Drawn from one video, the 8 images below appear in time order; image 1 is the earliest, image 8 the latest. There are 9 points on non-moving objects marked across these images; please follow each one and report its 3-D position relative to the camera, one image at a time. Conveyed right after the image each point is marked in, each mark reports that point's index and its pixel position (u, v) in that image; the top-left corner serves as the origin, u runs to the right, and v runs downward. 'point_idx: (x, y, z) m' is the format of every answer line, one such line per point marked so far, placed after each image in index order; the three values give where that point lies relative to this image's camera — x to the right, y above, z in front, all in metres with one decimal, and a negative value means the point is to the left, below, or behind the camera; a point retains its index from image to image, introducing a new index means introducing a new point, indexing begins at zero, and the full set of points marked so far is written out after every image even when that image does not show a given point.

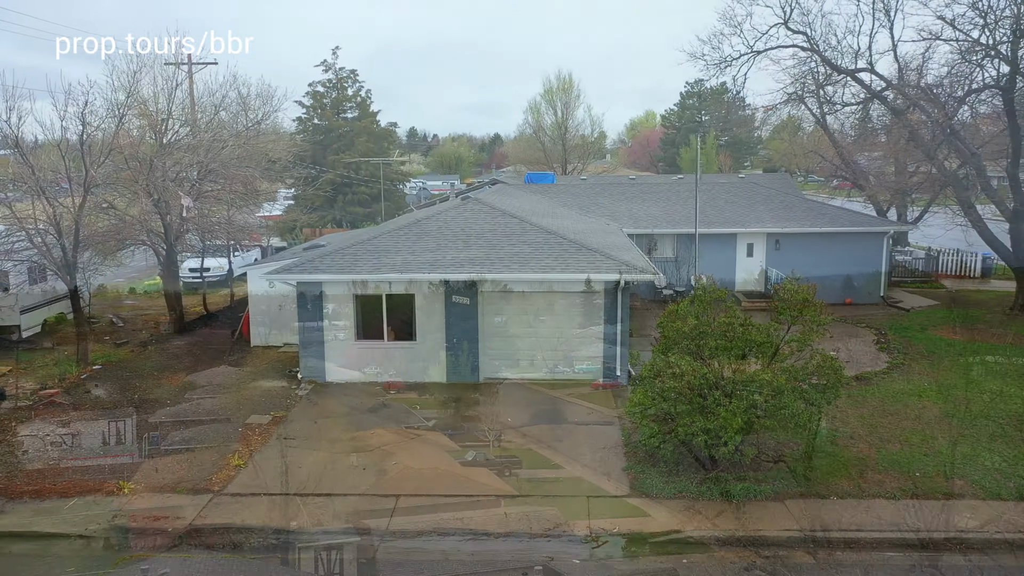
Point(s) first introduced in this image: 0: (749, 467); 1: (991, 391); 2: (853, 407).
0: (+2.8, -2.1, +9.8) m
1: (+7.2, -1.6, +12.4) m
2: (+4.9, -1.7, +11.8) m
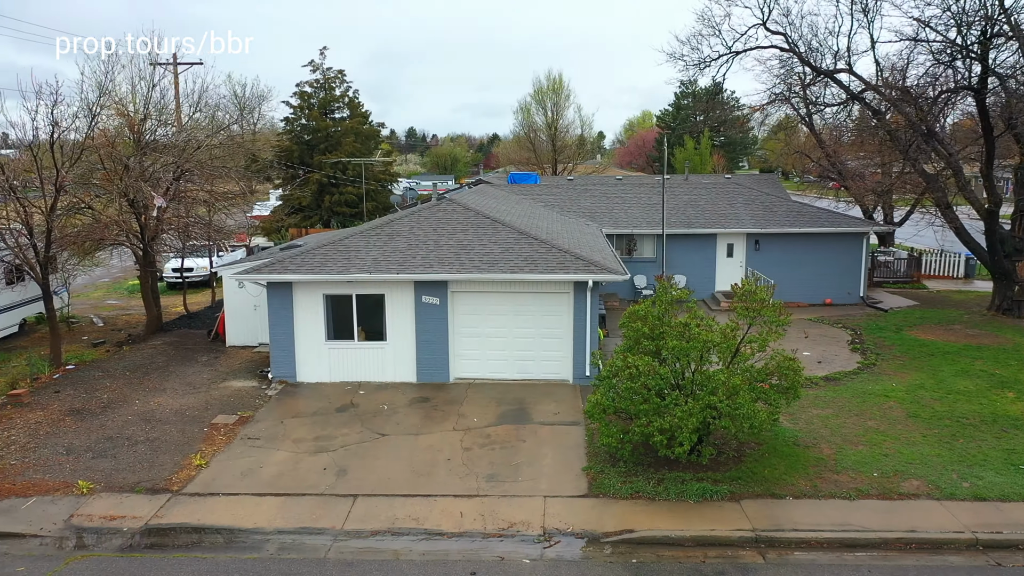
0: (+2.3, -2.1, +9.8) m
1: (+6.8, -1.6, +12.4) m
2: (+4.4, -1.7, +11.9) m
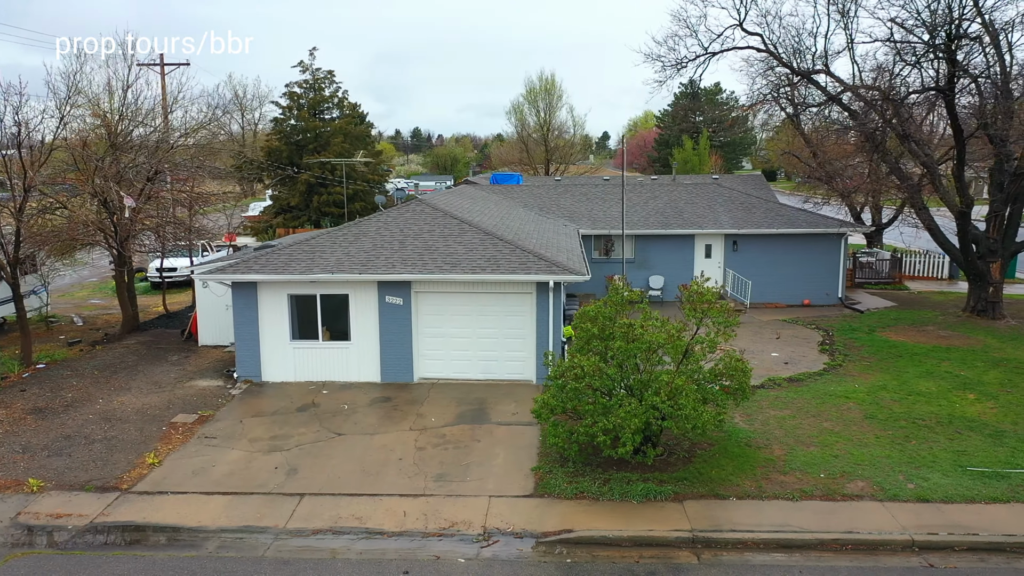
0: (+1.7, -2.1, +9.8) m
1: (+6.2, -1.6, +12.4) m
2: (+3.8, -1.7, +11.9) m
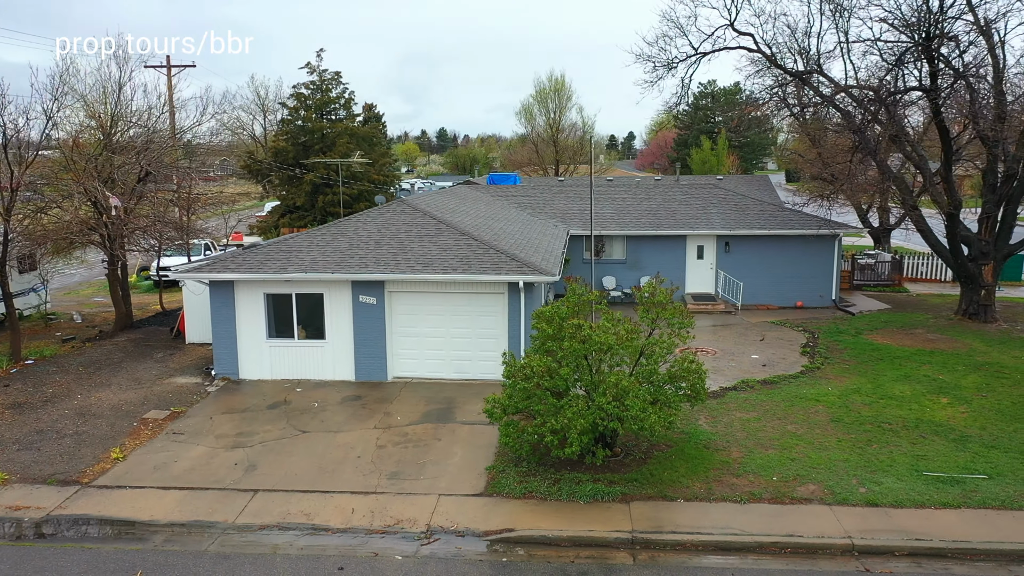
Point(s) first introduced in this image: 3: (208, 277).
0: (+1.1, -2.2, +9.8) m
1: (+5.7, -1.6, +12.3) m
2: (+3.4, -1.8, +11.8) m
3: (-4.9, +0.2, +13.2) m
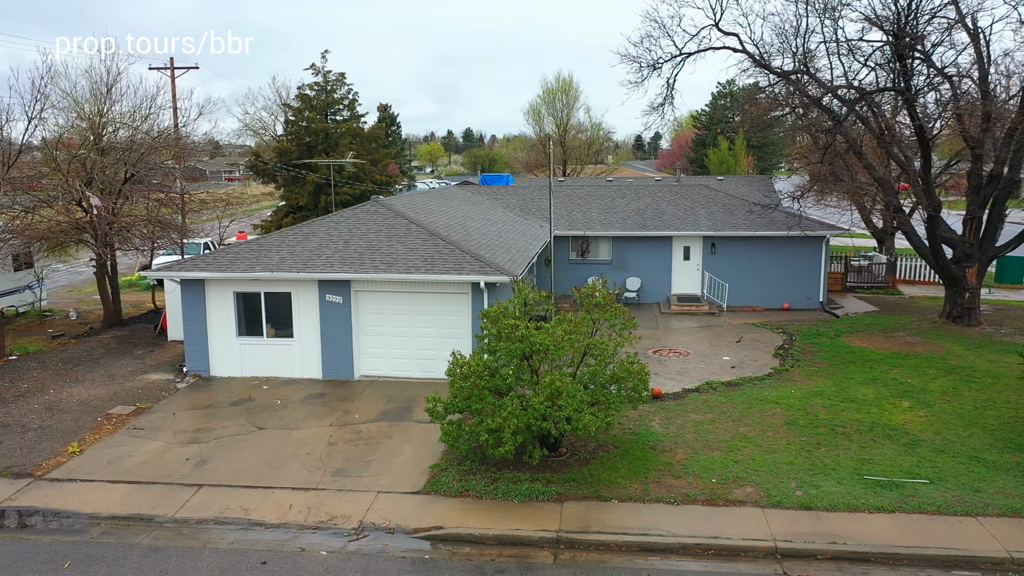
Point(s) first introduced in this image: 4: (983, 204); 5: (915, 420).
0: (+0.4, -2.2, +9.8) m
1: (+5.1, -1.7, +12.2) m
2: (+2.7, -1.8, +11.8) m
3: (-5.4, +0.2, +13.4) m
4: (+9.7, +1.8, +17.0) m
5: (+5.5, -1.8, +11.3) m
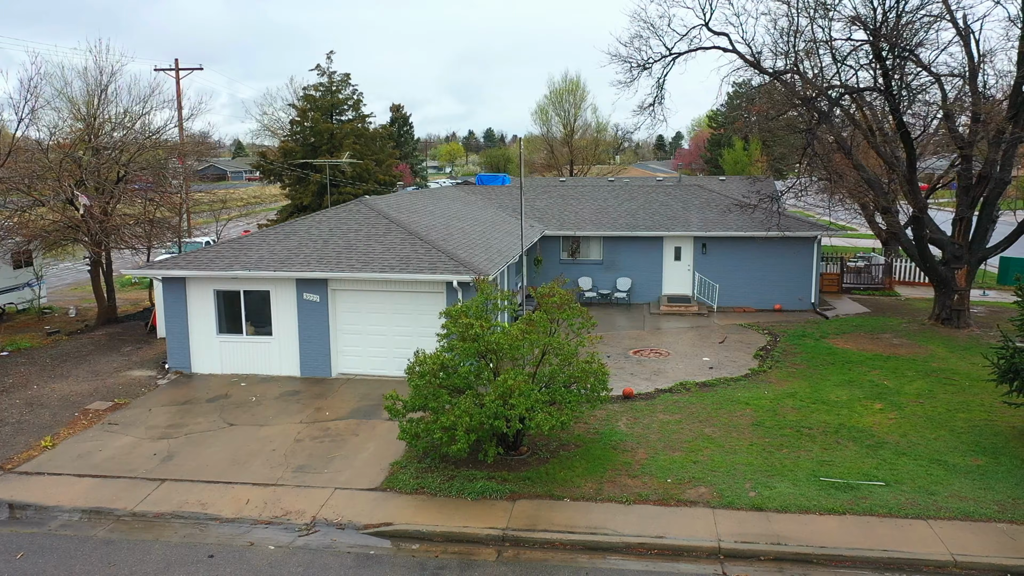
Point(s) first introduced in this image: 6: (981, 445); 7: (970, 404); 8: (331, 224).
0: (-0.1, -2.2, +9.9) m
1: (+4.6, -1.7, +12.1) m
2: (+2.3, -1.8, +11.8) m
3: (-5.8, +0.2, +13.6) m
4: (+9.4, +1.7, +16.8) m
5: (+5.1, -1.8, +11.2) m
6: (+5.8, -2.0, +10.2) m
7: (+6.6, -1.7, +11.7) m
8: (-3.2, +1.2, +14.9) m
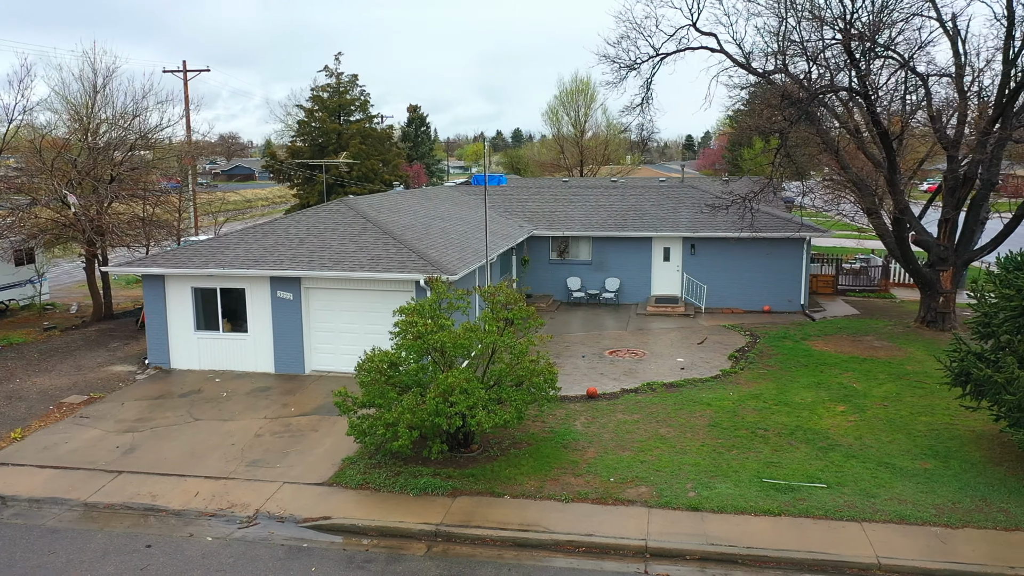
0: (-0.7, -2.1, +10.0) m
1: (+4.1, -1.7, +12.0) m
2: (+1.7, -1.8, +11.8) m
3: (-6.3, +0.3, +13.9) m
4: (+9.0, +1.7, +16.6) m
5: (+4.5, -1.8, +11.1) m
6: (+5.2, -2.0, +10.1) m
7: (+6.0, -1.7, +11.6) m
8: (-3.7, +1.2, +15.1) m
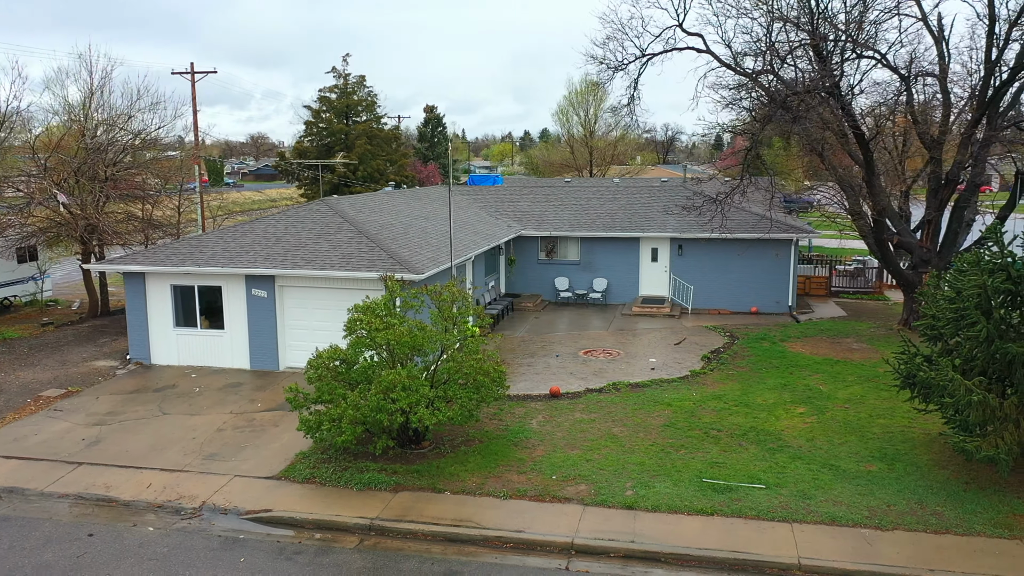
0: (-1.4, -2.1, +10.2) m
1: (+3.5, -1.7, +12.0) m
2: (+1.1, -1.8, +11.8) m
3: (-6.8, +0.3, +14.2) m
4: (+8.6, +1.6, +16.4) m
5: (+3.9, -1.9, +11.1) m
6: (+4.5, -2.0, +10.0) m
7: (+5.4, -1.7, +11.5) m
8: (-4.1, +1.2, +15.3) m
